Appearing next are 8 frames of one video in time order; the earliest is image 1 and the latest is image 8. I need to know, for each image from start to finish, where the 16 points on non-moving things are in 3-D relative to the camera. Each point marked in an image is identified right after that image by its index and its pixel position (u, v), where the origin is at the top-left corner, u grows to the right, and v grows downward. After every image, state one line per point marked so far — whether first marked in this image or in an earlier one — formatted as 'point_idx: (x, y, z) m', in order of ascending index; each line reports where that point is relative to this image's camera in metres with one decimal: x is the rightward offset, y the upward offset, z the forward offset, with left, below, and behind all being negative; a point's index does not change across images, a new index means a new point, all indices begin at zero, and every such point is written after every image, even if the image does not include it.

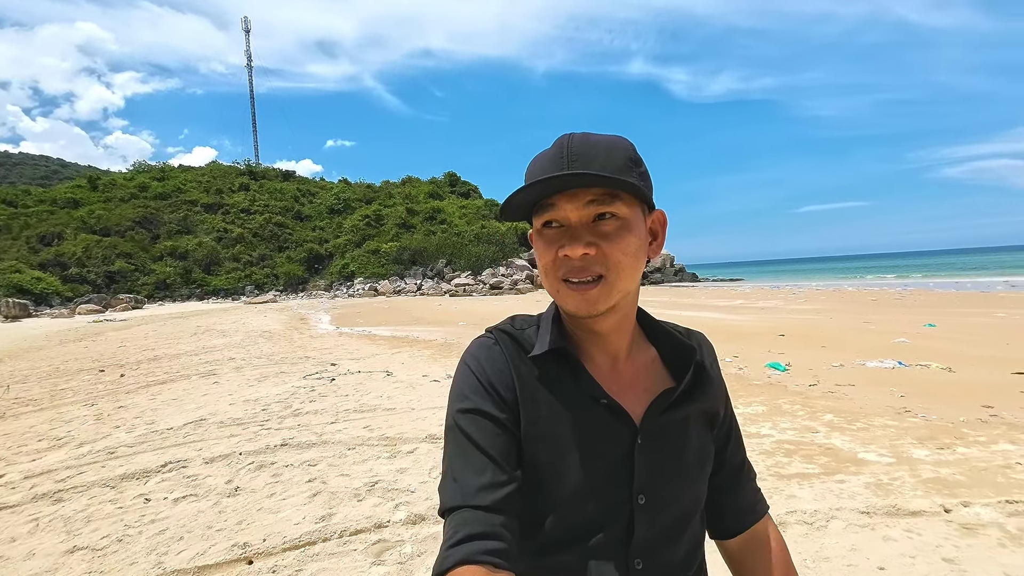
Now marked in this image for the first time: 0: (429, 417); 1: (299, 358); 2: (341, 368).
0: (-0.9, -1.4, +5.4) m
1: (-4.5, -1.5, +10.2) m
2: (-3.1, -1.5, +8.8) m
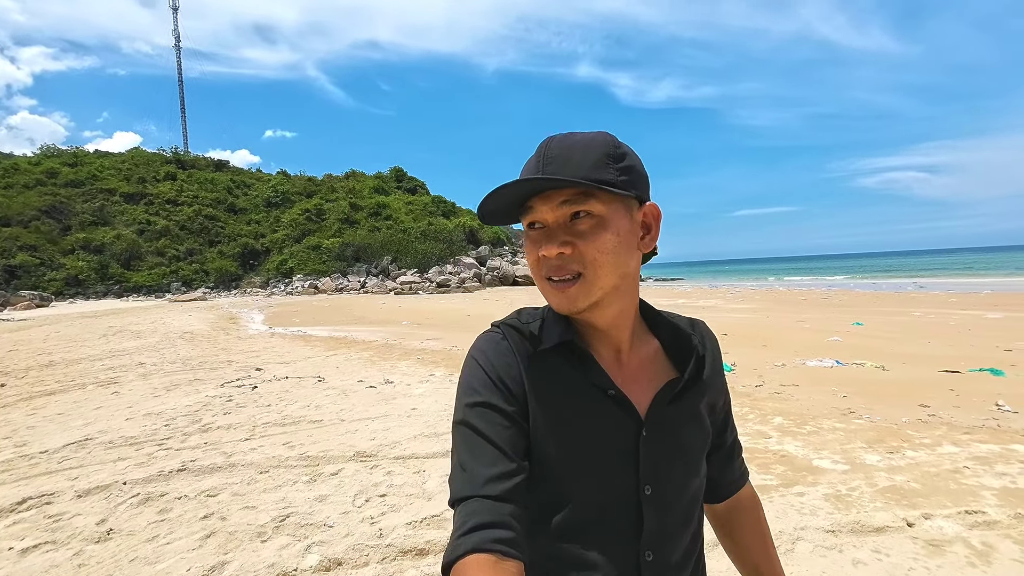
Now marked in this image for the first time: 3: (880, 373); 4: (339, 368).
0: (-1.5, -1.4, +4.9) m
1: (-5.5, -1.4, +9.2) m
2: (-4.1, -1.4, +8.0) m
3: (+5.1, -1.2, +6.7) m
4: (-3.1, -1.4, +8.6) m
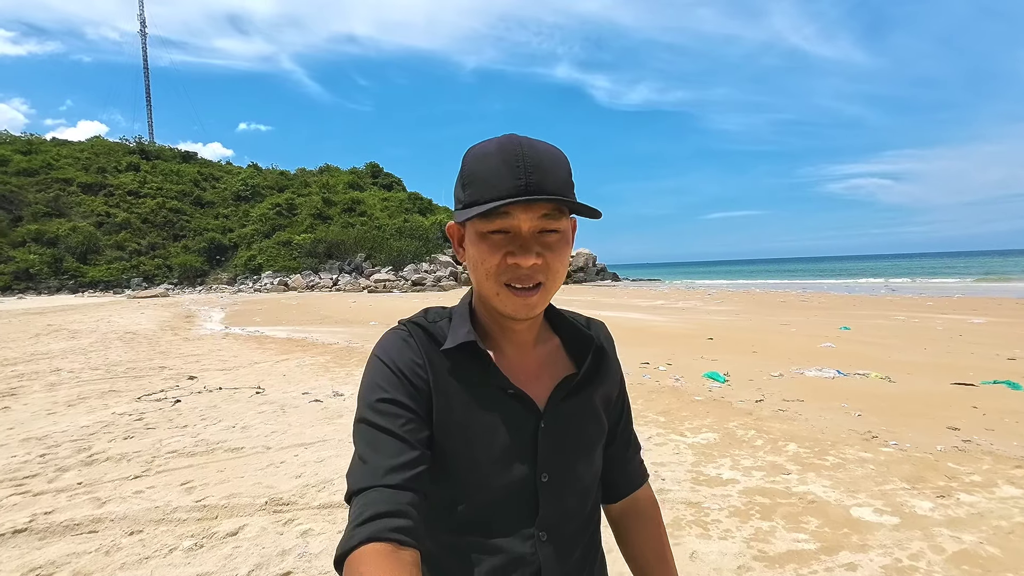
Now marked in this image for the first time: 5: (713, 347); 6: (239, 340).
0: (-1.8, -1.4, +3.9) m
1: (-6.0, -1.4, +8.1) m
2: (-4.5, -1.4, +7.0) m
3: (+4.7, -1.2, +6.1) m
4: (-3.5, -1.4, +7.6) m
5: (+3.9, -1.2, +9.6) m
6: (-7.3, -1.4, +13.0) m
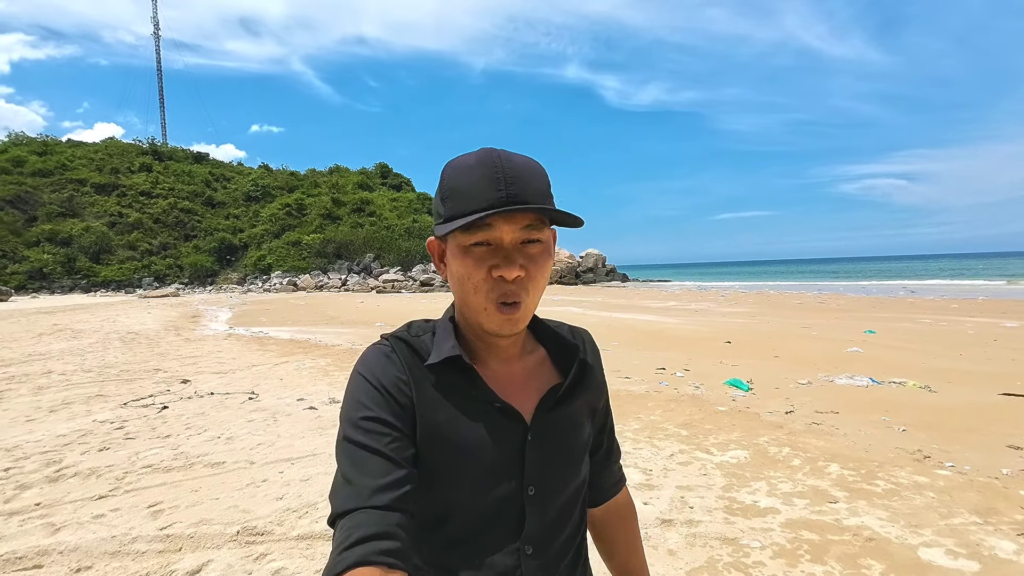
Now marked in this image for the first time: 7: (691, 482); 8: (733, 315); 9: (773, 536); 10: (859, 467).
0: (-1.8, -1.4, +3.5) m
1: (-5.9, -1.4, +7.8) m
2: (-4.4, -1.4, +6.6) m
3: (+4.8, -1.2, +5.6) m
4: (-3.4, -1.4, +7.3) m
5: (+4.1, -1.2, +9.1) m
6: (-7.1, -1.4, +12.7) m
7: (+1.2, -1.3, +3.4) m
8: (+7.6, -0.9, +16.7) m
9: (+1.4, -1.4, +2.7) m
10: (+2.6, -1.3, +3.6) m
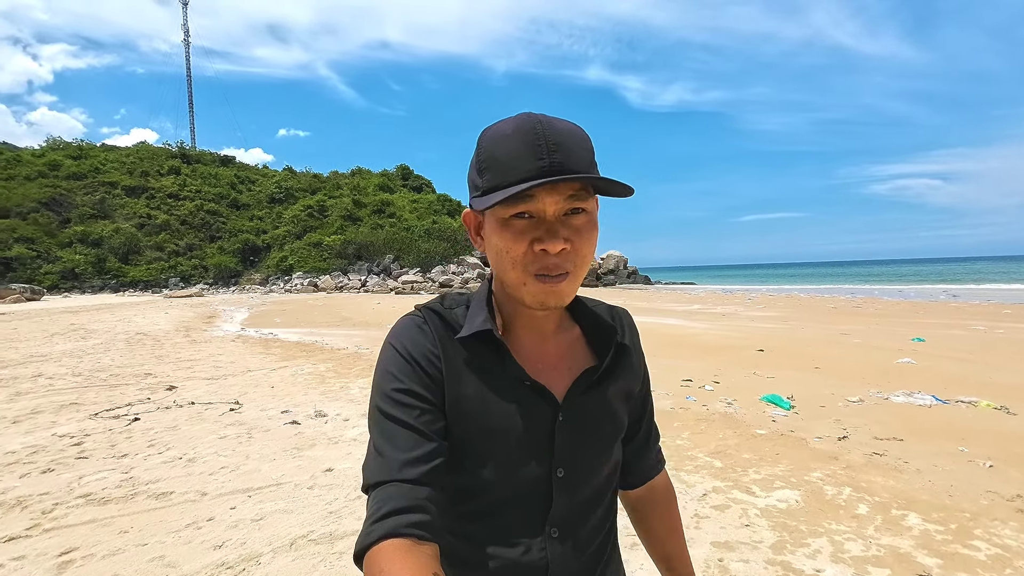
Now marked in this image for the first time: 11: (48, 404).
0: (-1.8, -1.4, +3.0) m
1: (-5.8, -1.4, +7.4) m
2: (-4.3, -1.4, +6.2) m
3: (+4.8, -1.3, +4.7) m
4: (-3.3, -1.4, +6.7) m
5: (+4.3, -1.2, +8.2) m
6: (-6.7, -1.4, +12.4) m
7: (+1.2, -1.4, +2.7) m
8: (+8.1, -1.0, +15.7) m
9: (+1.3, -1.4, +1.9) m
10: (+2.5, -1.3, +2.8) m
11: (-5.4, -1.4, +5.7) m
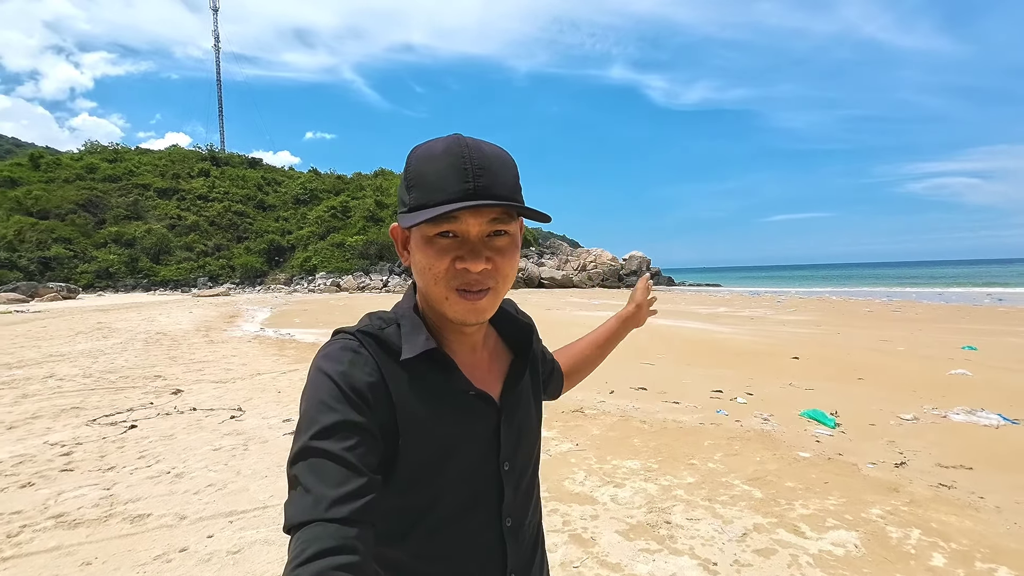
0: (-1.7, -1.4, +2.6) m
1: (-5.5, -1.4, +7.2) m
2: (-4.1, -1.4, +6.0) m
3: (+5.0, -1.3, +4.1) m
4: (-3.1, -1.4, +6.5) m
5: (+4.6, -1.3, +7.7) m
6: (-6.3, -1.4, +12.3) m
7: (+1.2, -1.4, +2.2) m
8: (+8.7, -1.1, +15.0) m
9: (+1.3, -1.4, +1.5) m
10: (+2.6, -1.4, +2.3) m
11: (-5.3, -1.4, +5.5) m
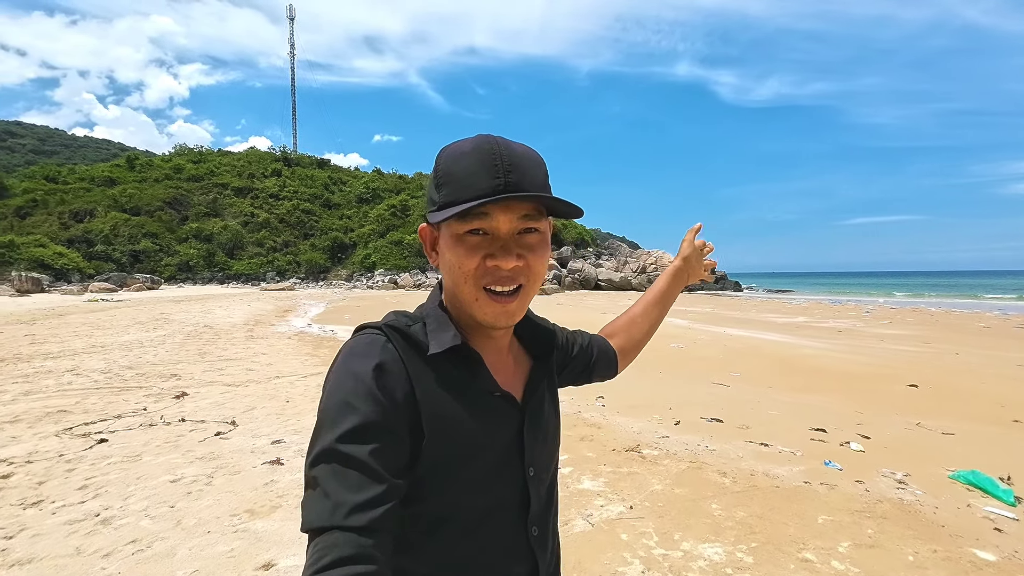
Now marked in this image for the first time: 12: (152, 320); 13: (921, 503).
0: (-1.7, -1.4, +1.7) m
1: (-4.9, -1.3, +6.7) m
2: (-3.7, -1.3, +5.3) m
3: (+5.1, -1.5, +2.5) m
4: (-2.6, -1.3, +5.7) m
5: (+5.1, -1.4, +6.0) m
6: (-5.1, -1.3, +11.8) m
7: (+1.2, -1.4, +1.0) m
8: (+10.1, -1.3, +12.8) m
9: (+1.2, -1.4, +0.2) m
10: (+2.5, -1.5, +0.9) m
11: (-4.9, -1.3, +5.0) m
12: (-12.3, -1.1, +16.6) m
13: (+2.7, -1.5, +3.3) m
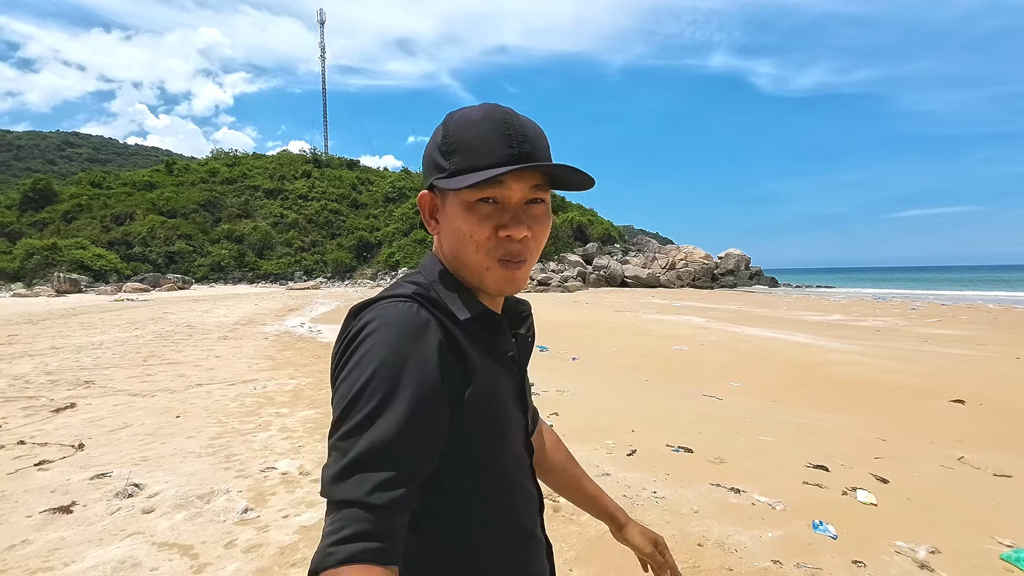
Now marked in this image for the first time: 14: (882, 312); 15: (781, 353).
0: (-2.7, -1.4, +0.8) m
1: (-5.6, -1.2, +6.0) m
2: (-4.4, -1.3, +4.5) m
3: (+4.2, -1.4, +1.1) m
4: (-3.3, -1.3, +4.9) m
5: (+4.4, -1.3, +4.6) m
6: (-5.4, -1.2, +11.1) m
7: (+0.2, -1.4, -0.1) m
8: (+9.8, -1.2, +11.1) m
9: (+0.1, -1.4, -0.8) m
10: (+1.5, -1.4, -0.2) m
11: (-5.6, -1.2, +4.3) m
12: (-12.3, -1.0, +16.3) m
13: (+1.9, -1.4, +2.1) m
14: (+13.5, -0.9, +18.1) m
15: (+4.9, -1.2, +9.0) m
